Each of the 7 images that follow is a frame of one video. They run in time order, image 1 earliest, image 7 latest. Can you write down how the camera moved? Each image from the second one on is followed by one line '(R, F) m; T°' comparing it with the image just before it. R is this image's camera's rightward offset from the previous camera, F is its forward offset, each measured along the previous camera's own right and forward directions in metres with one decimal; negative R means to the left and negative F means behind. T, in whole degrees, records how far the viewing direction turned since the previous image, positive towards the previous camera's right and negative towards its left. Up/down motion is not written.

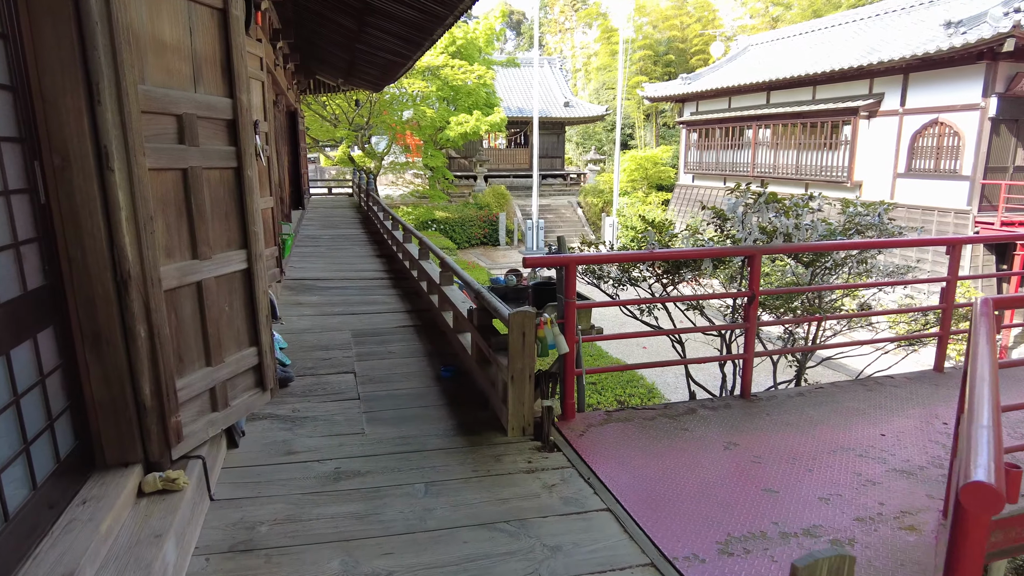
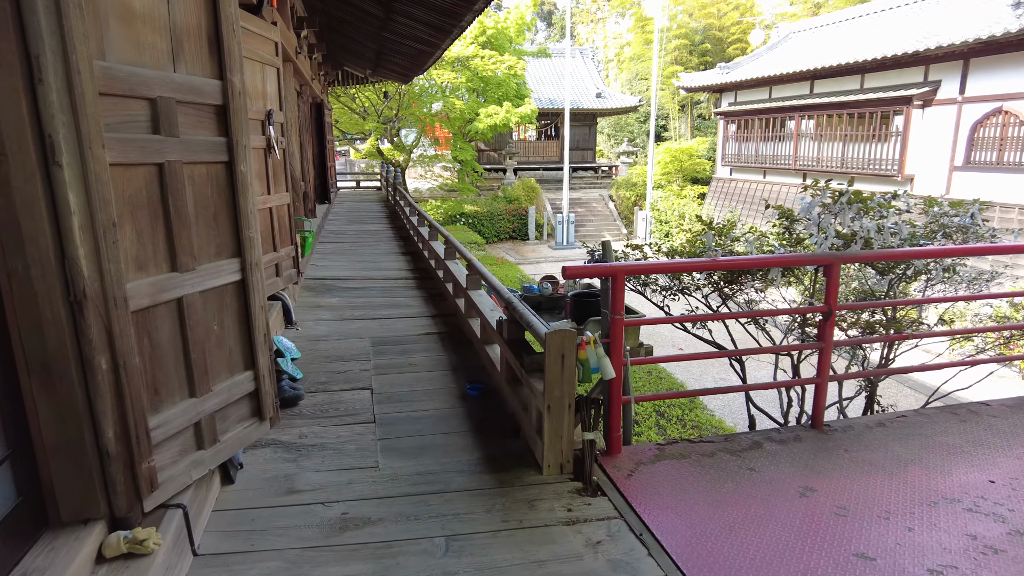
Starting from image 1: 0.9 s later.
(0.0, +0.4) m; -2°
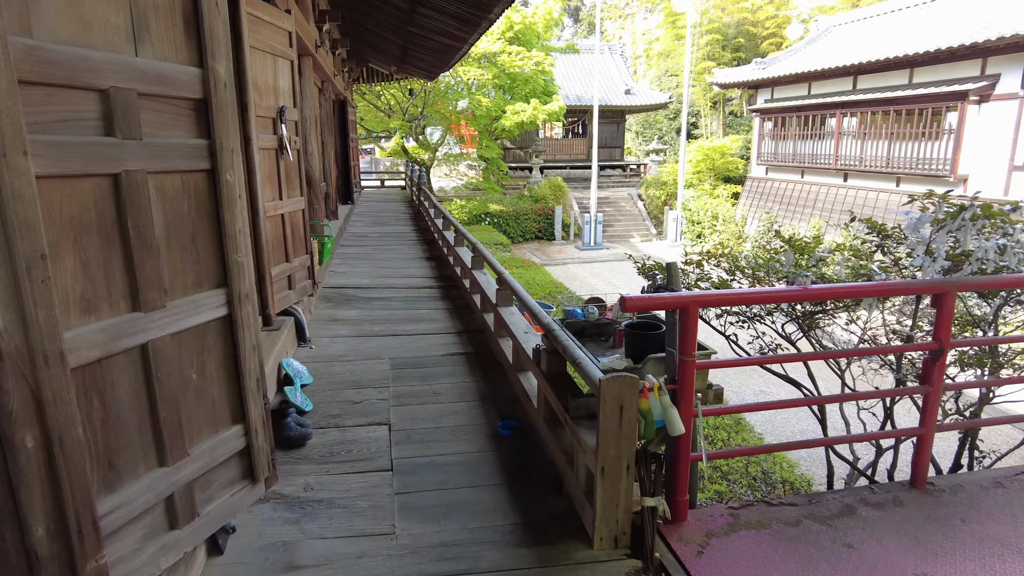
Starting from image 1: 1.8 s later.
(-0.1, +0.4) m; -2°
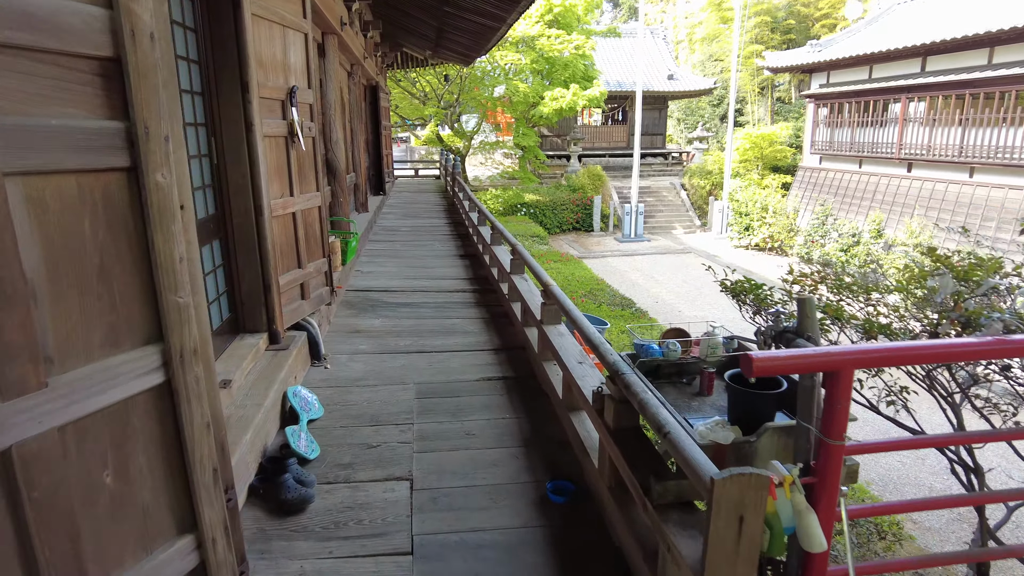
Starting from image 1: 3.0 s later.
(-0.1, +0.6) m; -3°
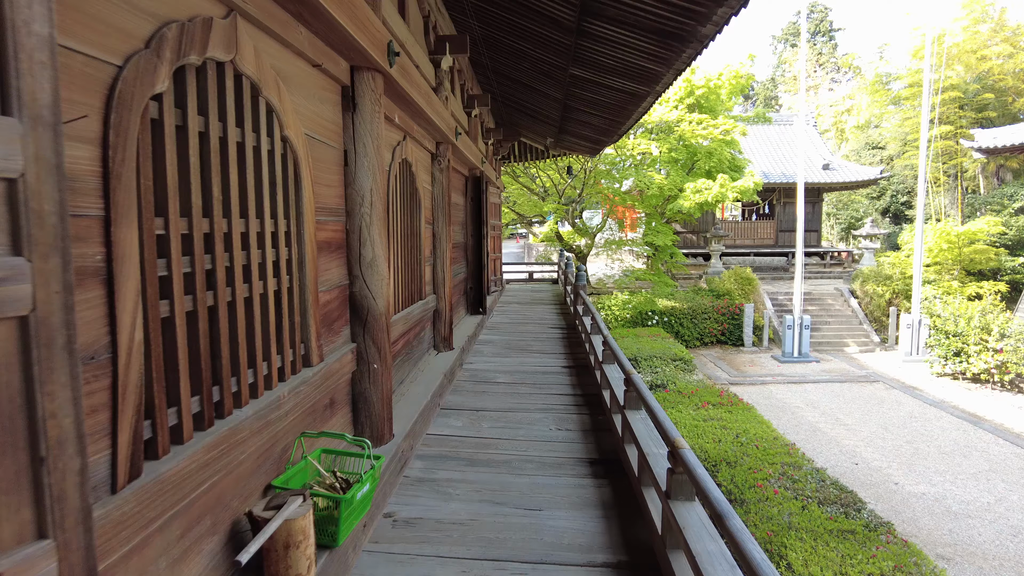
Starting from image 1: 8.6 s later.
(-0.3, +2.5) m; -11°
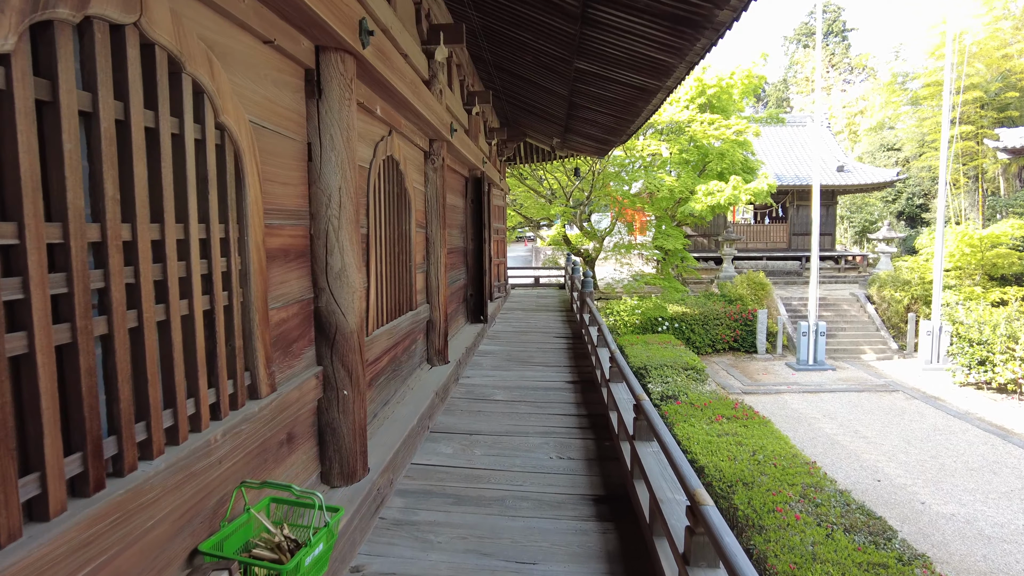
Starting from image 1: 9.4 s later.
(+0.1, +0.4) m; -1°
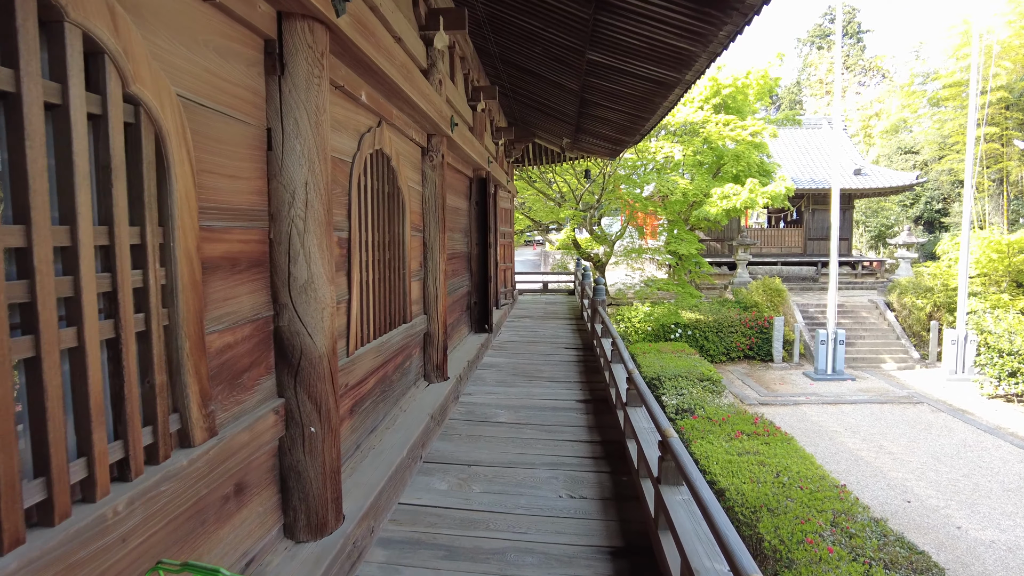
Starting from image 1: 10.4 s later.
(0.0, +0.4) m; -1°
